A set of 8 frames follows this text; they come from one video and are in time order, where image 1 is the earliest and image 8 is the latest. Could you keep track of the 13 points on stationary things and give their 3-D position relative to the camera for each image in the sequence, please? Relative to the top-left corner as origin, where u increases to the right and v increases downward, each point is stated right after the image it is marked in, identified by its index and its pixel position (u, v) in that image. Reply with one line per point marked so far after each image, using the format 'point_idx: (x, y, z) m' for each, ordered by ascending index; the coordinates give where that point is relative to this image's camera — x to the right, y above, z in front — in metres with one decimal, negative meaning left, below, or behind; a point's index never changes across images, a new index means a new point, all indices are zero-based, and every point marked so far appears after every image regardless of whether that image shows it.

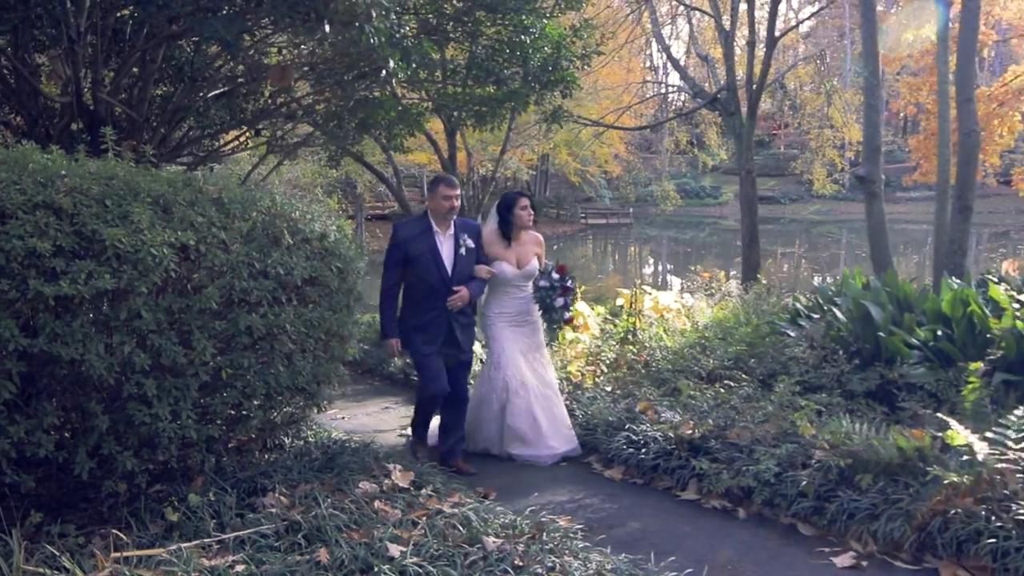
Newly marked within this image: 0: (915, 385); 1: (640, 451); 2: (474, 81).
0: (+2.9, -0.7, +6.0) m
1: (+0.9, -1.2, +6.0) m
2: (-0.3, +2.3, +9.0) m
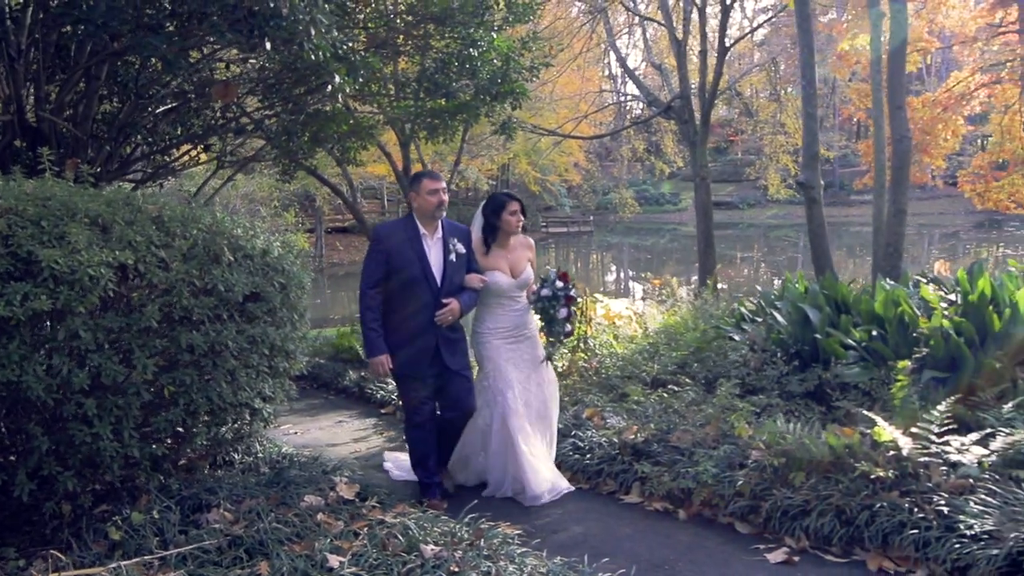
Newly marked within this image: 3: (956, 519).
0: (+2.5, -0.7, +6.2) m
1: (+0.5, -1.2, +6.1) m
2: (-0.9, +2.2, +9.1) m
3: (+2.4, -1.2, +4.4) m
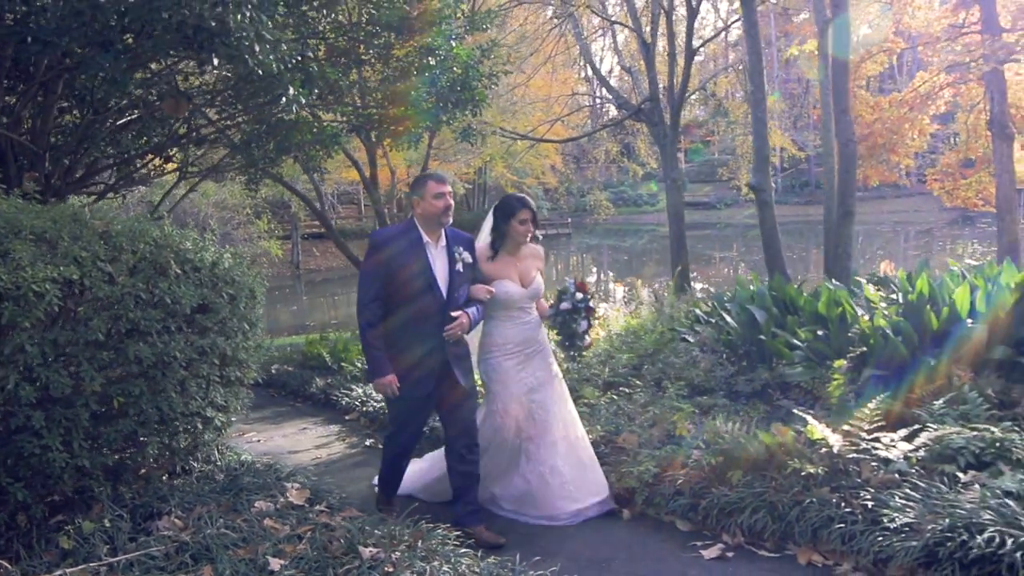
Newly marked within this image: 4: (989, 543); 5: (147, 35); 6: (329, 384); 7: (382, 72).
0: (+2.2, -0.7, +6.4) m
1: (+0.2, -1.3, +6.2) m
2: (-1.3, +2.1, +9.2) m
3: (+2.1, -1.3, +4.6) m
4: (+2.4, -1.3, +4.1) m
5: (-2.7, +1.9, +6.0) m
6: (-2.0, -1.1, +9.0) m
7: (-1.4, +2.4, +9.3) m
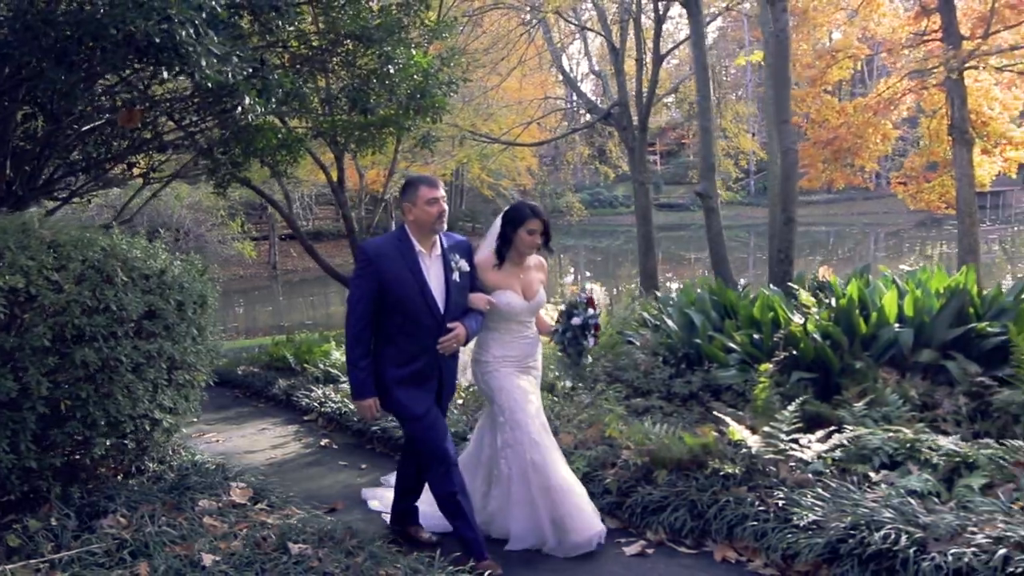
0: (+1.7, -0.8, +6.6) m
1: (-0.3, -1.3, +6.5) m
2: (-1.8, +2.1, +9.4) m
3: (+1.6, -1.3, +4.9) m
4: (+2.0, -1.3, +4.4) m
5: (-3.1, +1.8, +6.2) m
6: (-2.5, -1.1, +9.2) m
7: (-1.9, +2.4, +9.4) m
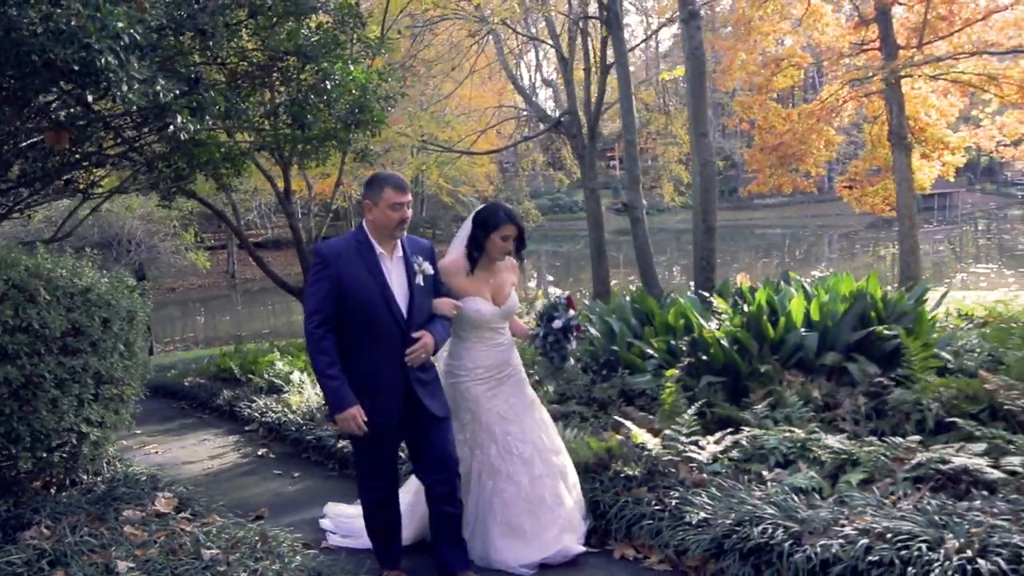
0: (+1.1, -0.9, +6.9) m
1: (-0.9, -1.4, +6.7) m
2: (-2.6, +1.9, +9.6) m
3: (+1.1, -1.4, +5.1) m
4: (+1.4, -1.4, +4.7) m
5: (-3.8, +1.7, +6.4) m
6: (-3.2, -1.3, +9.4) m
7: (-2.7, +2.3, +9.6) m
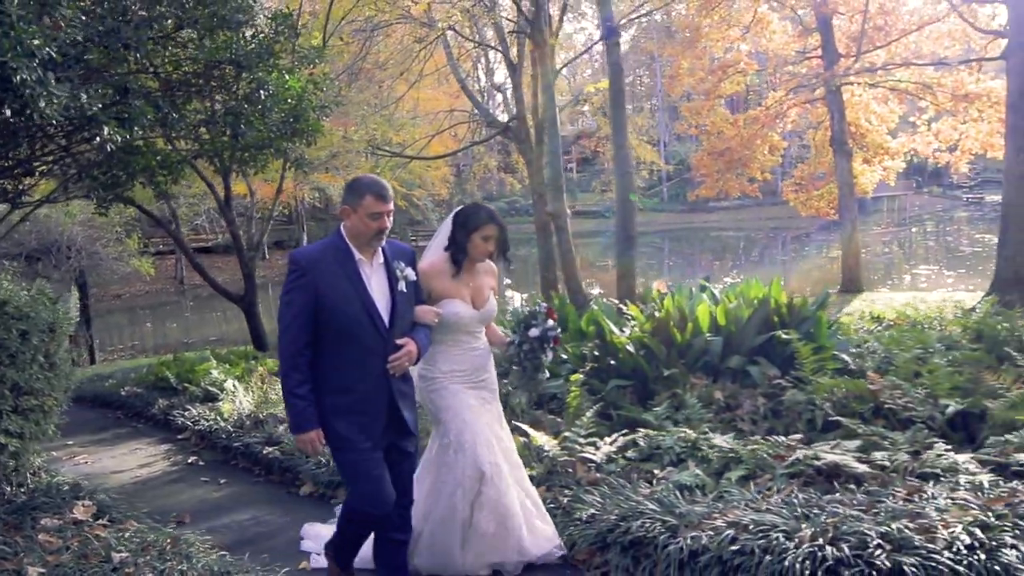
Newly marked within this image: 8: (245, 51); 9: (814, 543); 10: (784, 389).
0: (+0.4, -0.9, +7.3) m
1: (-1.6, -1.5, +7.0) m
2: (-3.4, +1.8, +9.8) m
3: (+0.4, -1.4, +5.5) m
4: (+0.8, -1.5, +5.0) m
5: (-4.5, +1.6, +6.5) m
6: (-4.0, -1.3, +9.5) m
7: (-3.5, +2.2, +9.8) m
8: (-3.1, +2.7, +9.6) m
9: (+1.7, -1.4, +4.6) m
10: (+2.3, -0.9, +7.0) m
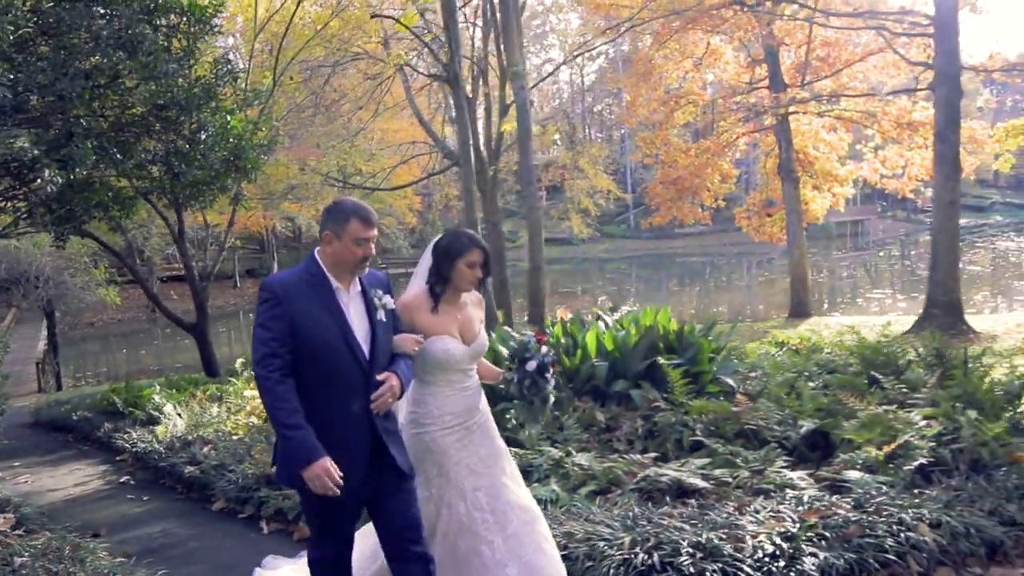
0: (-0.6, -1.2, +7.9) m
1: (-2.5, -1.8, +7.5) m
2: (-4.3, +1.5, +10.4) m
3: (-0.5, -1.7, +6.1) m
4: (-0.1, -1.7, +5.6) m
5: (-5.4, +1.3, +7.2) m
6: (-4.9, -1.7, +10.1) m
7: (-4.5, +1.8, +10.5) m
8: (-4.1, +2.4, +10.3) m
9: (+0.7, -1.6, +5.2) m
10: (+1.4, -1.1, +7.6) m
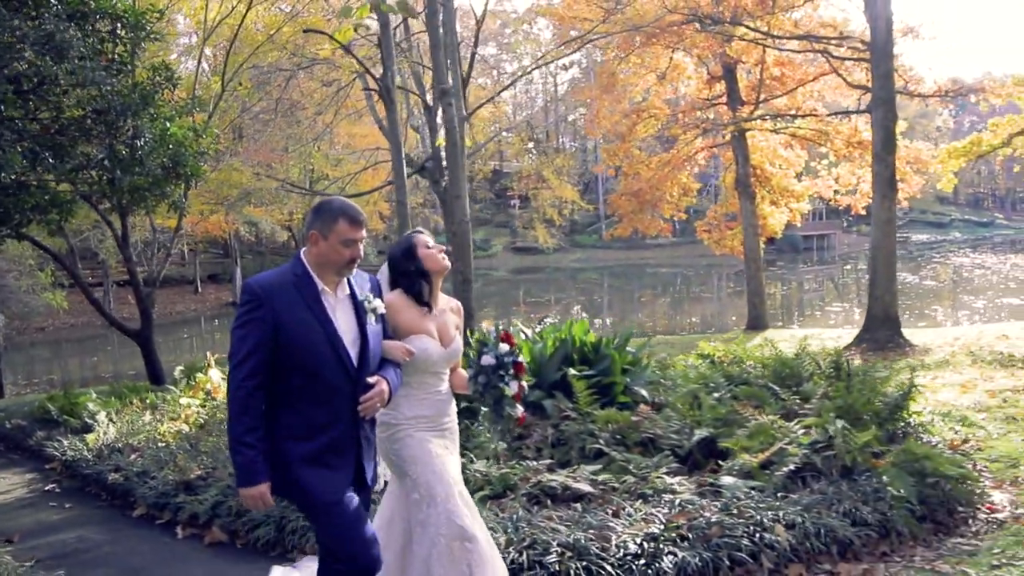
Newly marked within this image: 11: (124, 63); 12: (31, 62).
0: (-1.4, -1.3, +8.1) m
1: (-3.3, -1.9, +7.7) m
2: (-5.2, +1.3, +10.6) m
3: (-1.3, -1.8, +6.3) m
4: (-0.9, -1.8, +5.8) m
5: (-6.2, +1.2, +7.4) m
6: (-5.8, -1.8, +10.3) m
7: (-5.3, +1.7, +10.7) m
8: (-4.9, +2.3, +10.5) m
9: (0.0, -1.7, +5.5) m
10: (+0.5, -1.3, +7.9) m
11: (-4.8, +2.8, +10.3) m
12: (-5.2, +2.4, +9.0) m
